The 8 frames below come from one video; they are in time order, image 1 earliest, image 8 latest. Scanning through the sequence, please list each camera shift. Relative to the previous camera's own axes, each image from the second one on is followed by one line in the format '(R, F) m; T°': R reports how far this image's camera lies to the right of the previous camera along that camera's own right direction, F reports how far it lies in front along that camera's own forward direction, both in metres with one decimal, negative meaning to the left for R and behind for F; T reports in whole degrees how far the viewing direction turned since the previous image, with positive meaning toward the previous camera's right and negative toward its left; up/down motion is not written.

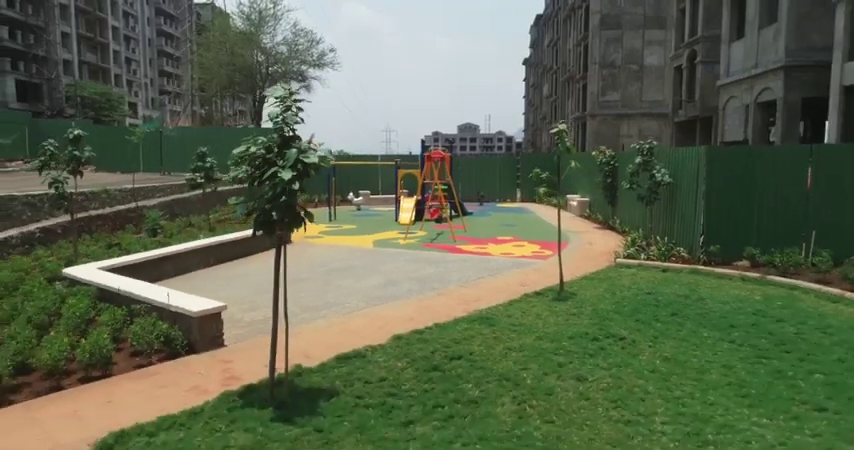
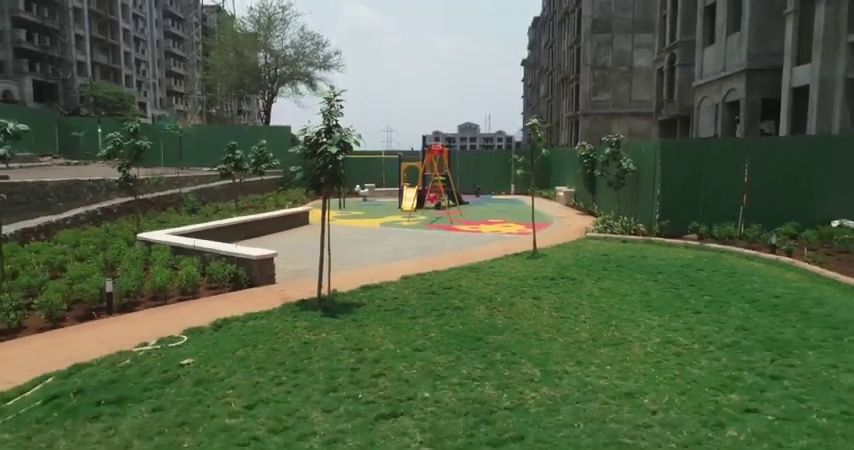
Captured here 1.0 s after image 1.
(0.0, -2.4) m; 0°
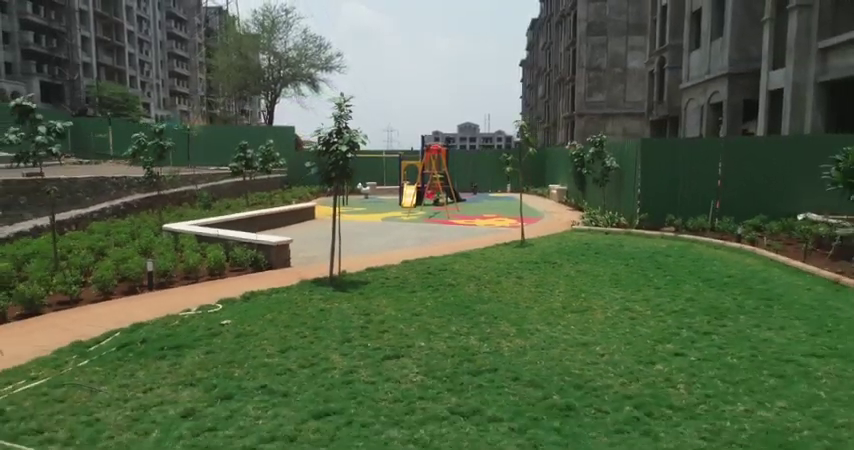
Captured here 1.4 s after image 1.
(0.0, -1.2) m; 0°
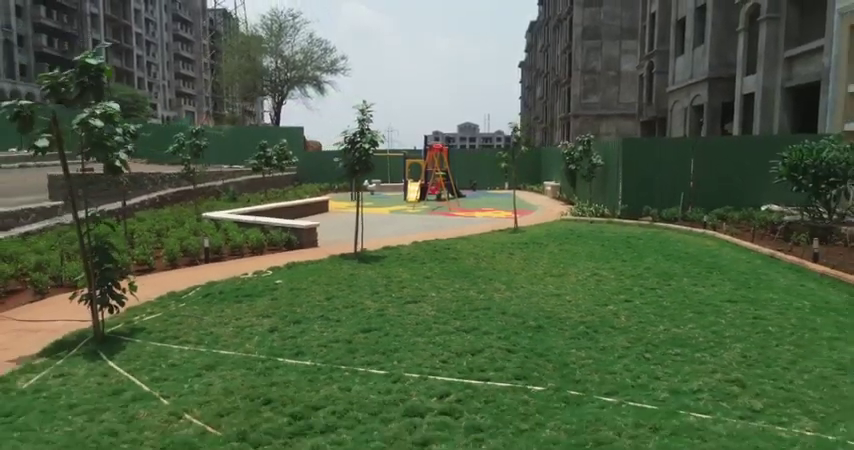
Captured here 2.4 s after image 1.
(-0.2, -1.9) m; 0°
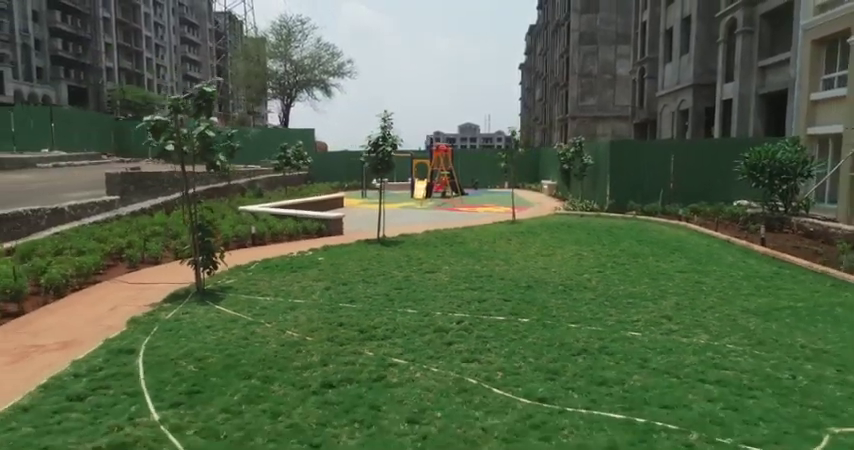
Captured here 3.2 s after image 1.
(-0.2, -2.0) m; 0°
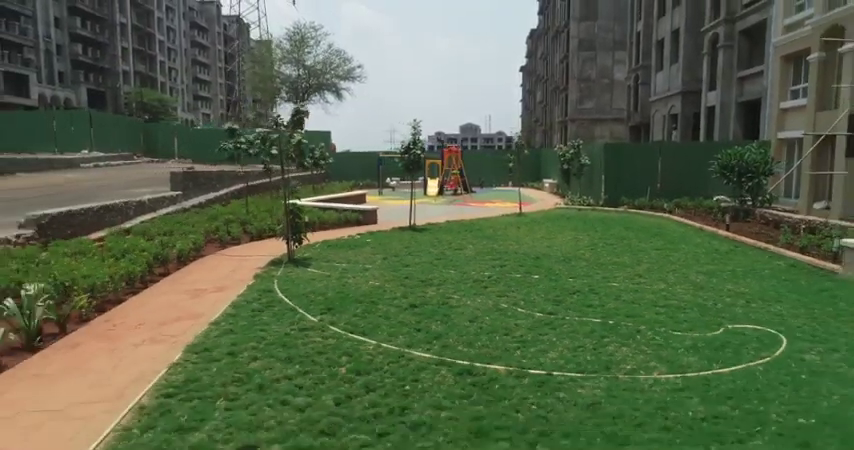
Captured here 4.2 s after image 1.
(-0.7, -2.6) m; 0°
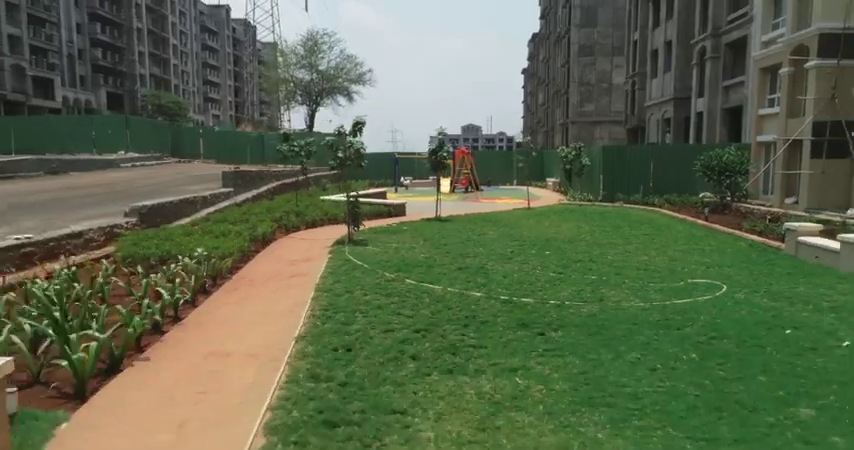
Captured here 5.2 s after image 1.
(-0.8, -2.7) m; 0°
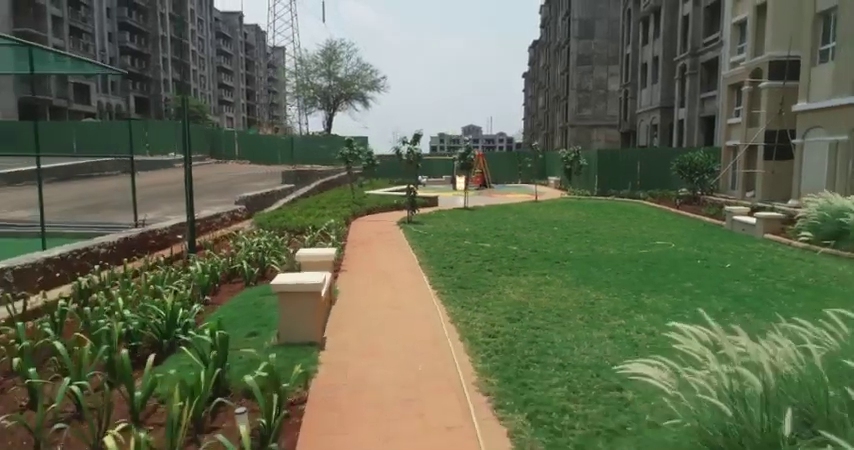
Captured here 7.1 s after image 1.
(-1.3, -4.7) m; 0°
